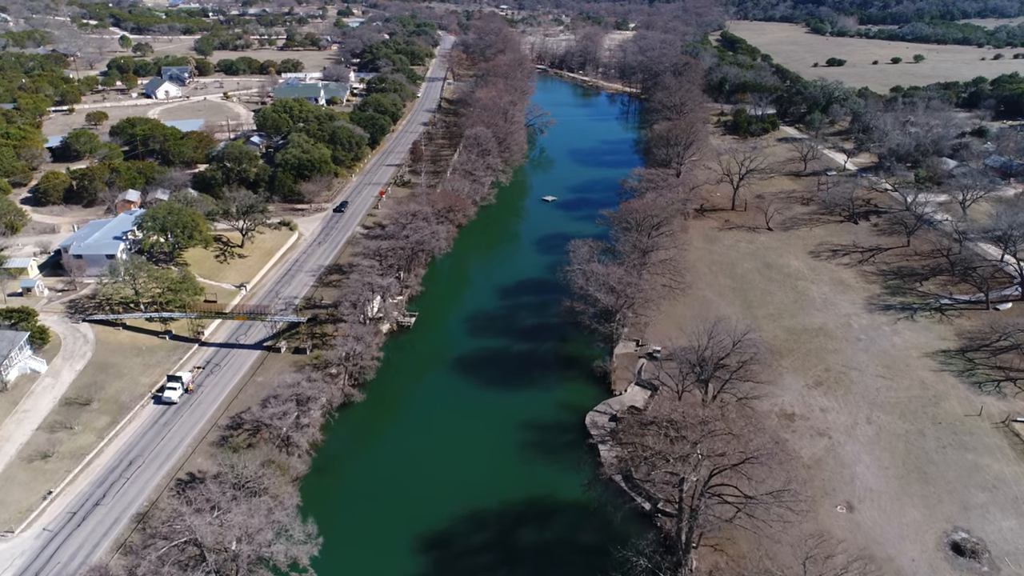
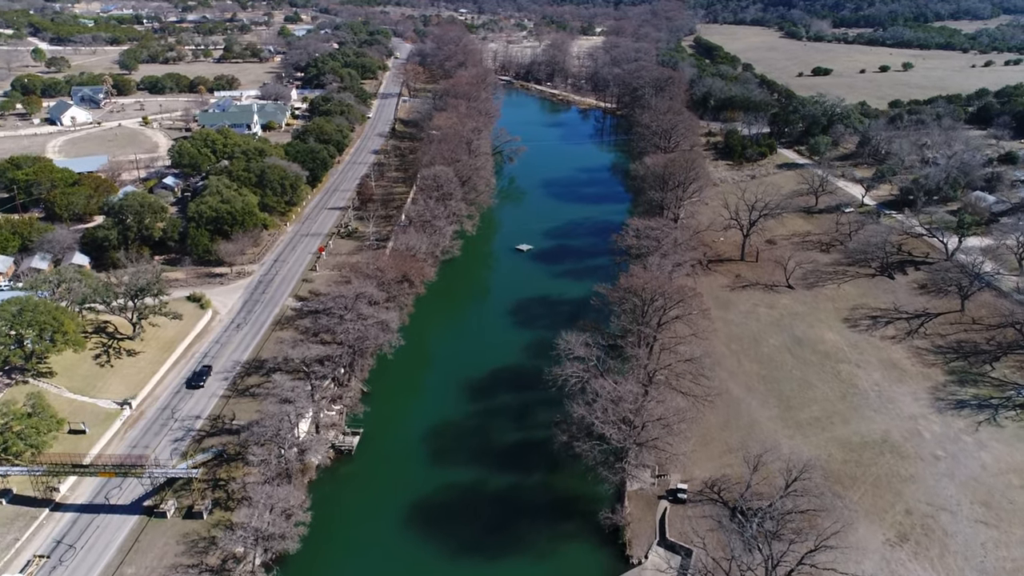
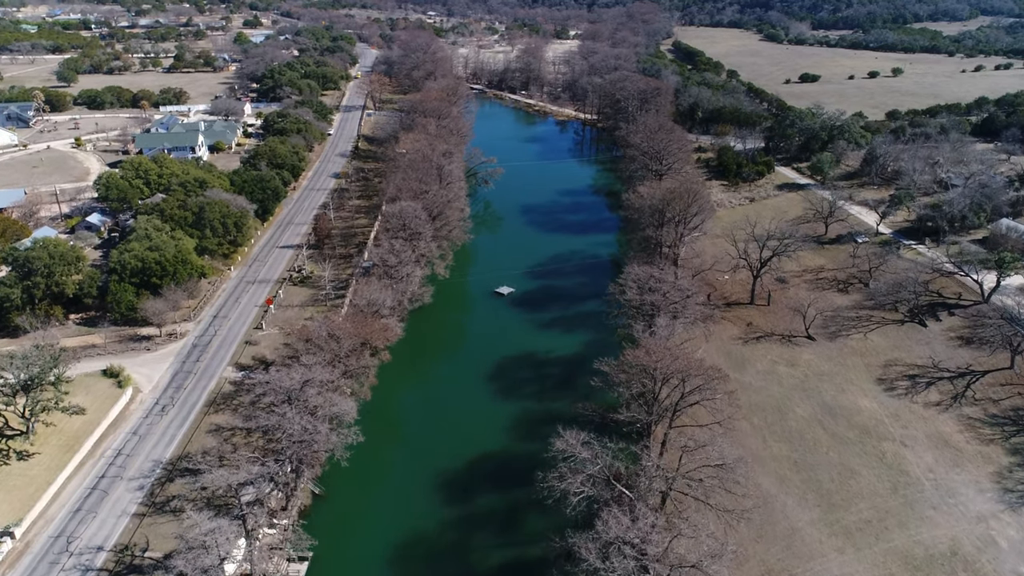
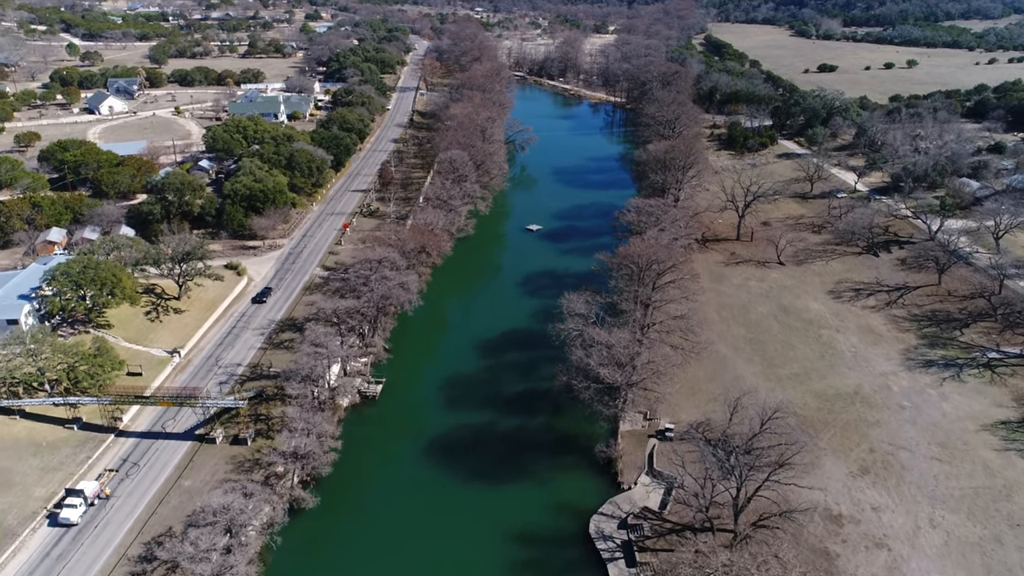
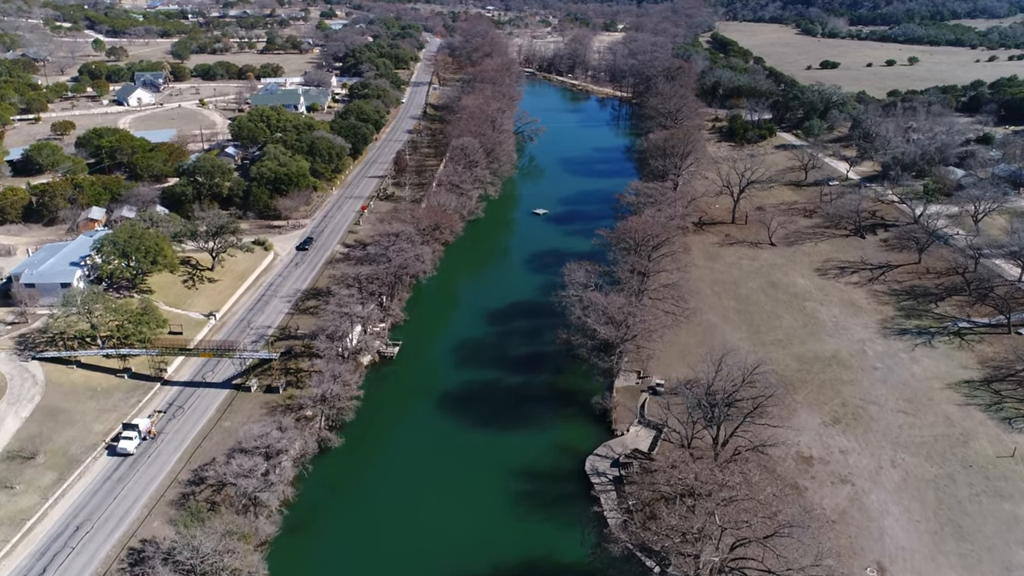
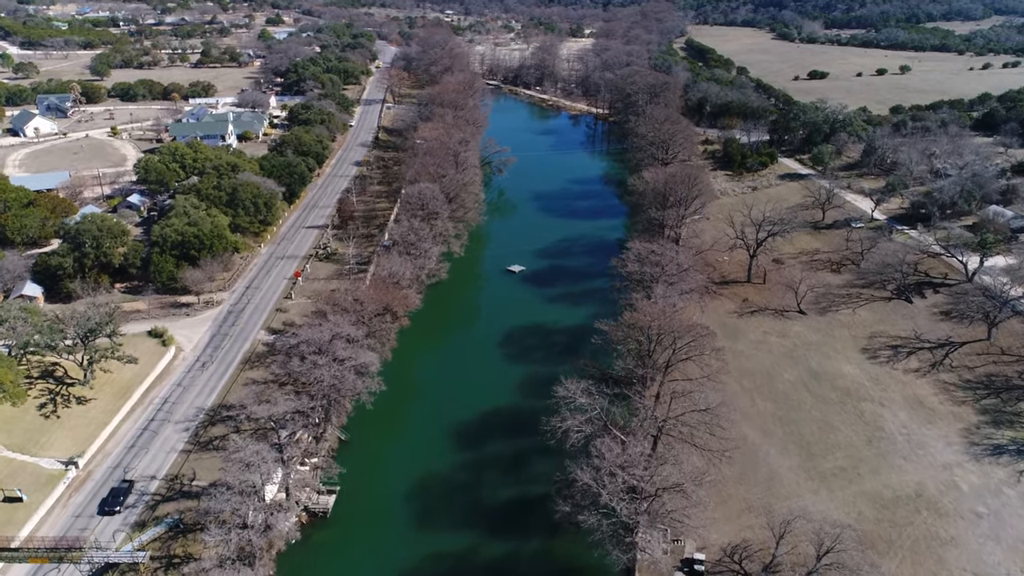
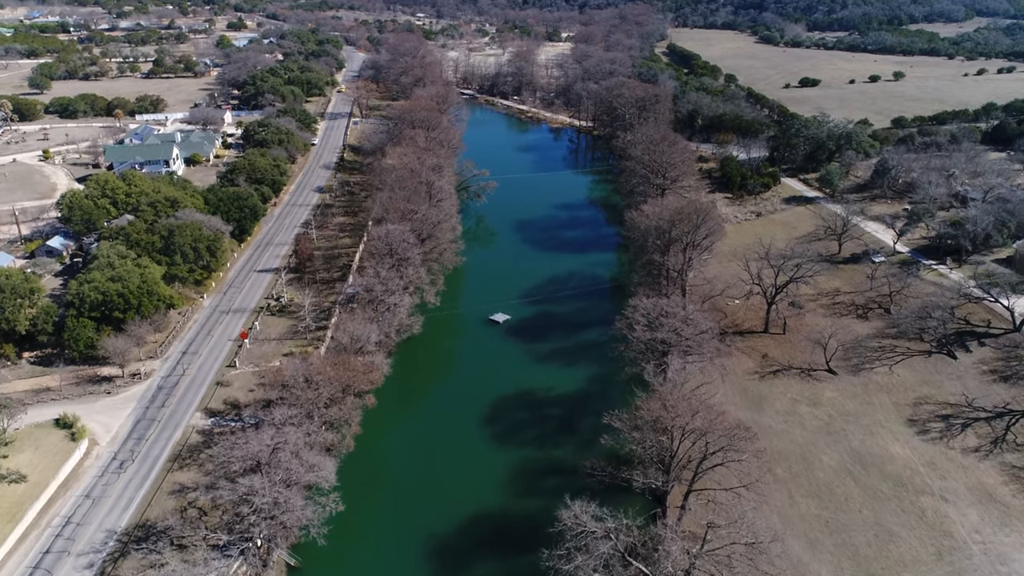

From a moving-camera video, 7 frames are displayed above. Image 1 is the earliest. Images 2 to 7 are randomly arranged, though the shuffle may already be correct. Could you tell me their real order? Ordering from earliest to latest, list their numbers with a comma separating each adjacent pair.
5, 4, 2, 6, 3, 7
